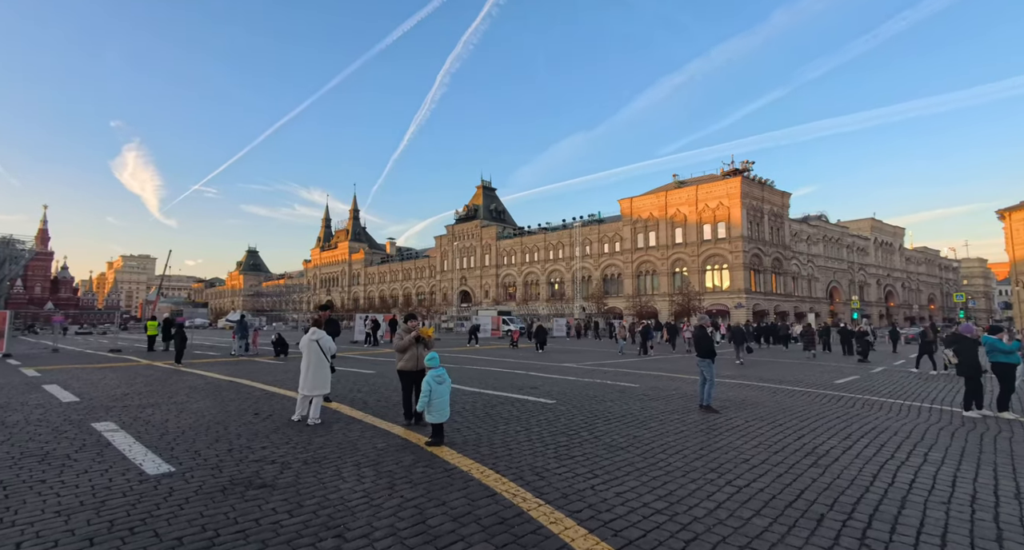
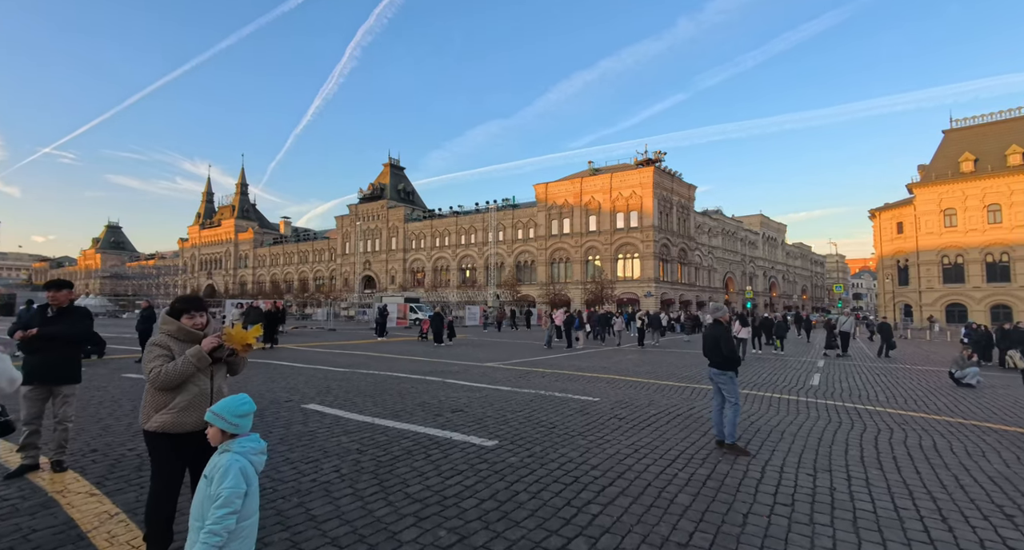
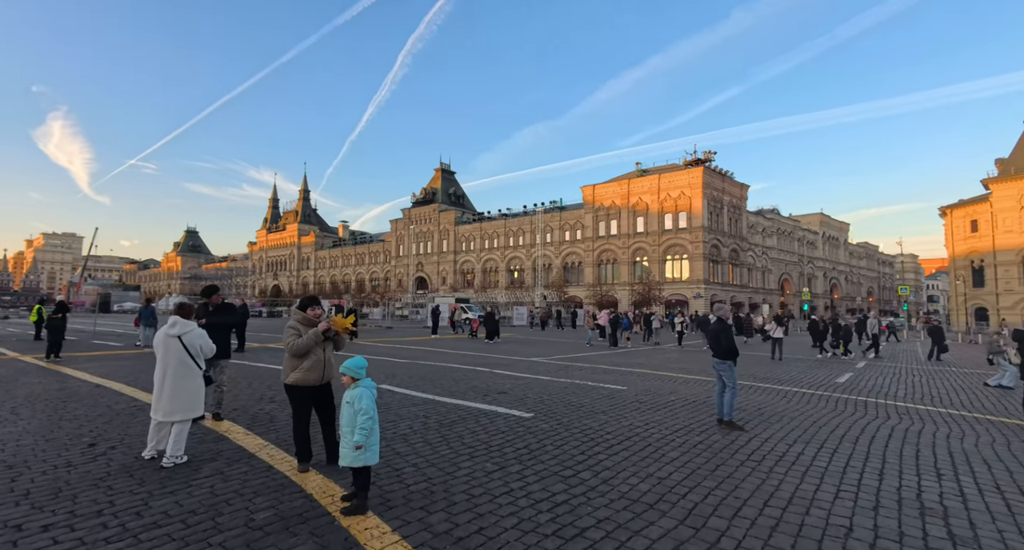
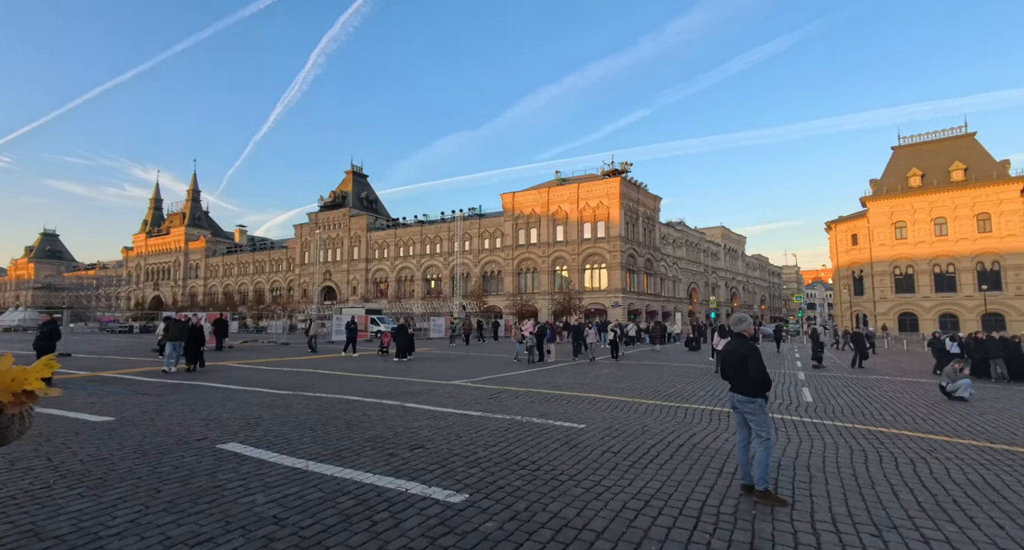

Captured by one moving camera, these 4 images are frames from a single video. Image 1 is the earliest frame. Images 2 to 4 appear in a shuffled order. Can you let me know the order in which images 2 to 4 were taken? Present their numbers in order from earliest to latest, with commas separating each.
3, 2, 4
